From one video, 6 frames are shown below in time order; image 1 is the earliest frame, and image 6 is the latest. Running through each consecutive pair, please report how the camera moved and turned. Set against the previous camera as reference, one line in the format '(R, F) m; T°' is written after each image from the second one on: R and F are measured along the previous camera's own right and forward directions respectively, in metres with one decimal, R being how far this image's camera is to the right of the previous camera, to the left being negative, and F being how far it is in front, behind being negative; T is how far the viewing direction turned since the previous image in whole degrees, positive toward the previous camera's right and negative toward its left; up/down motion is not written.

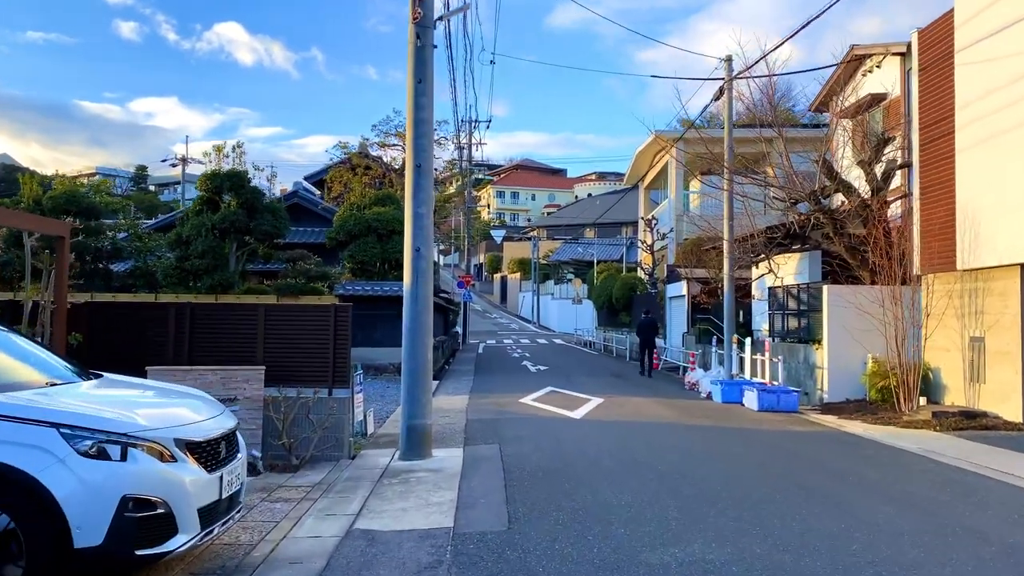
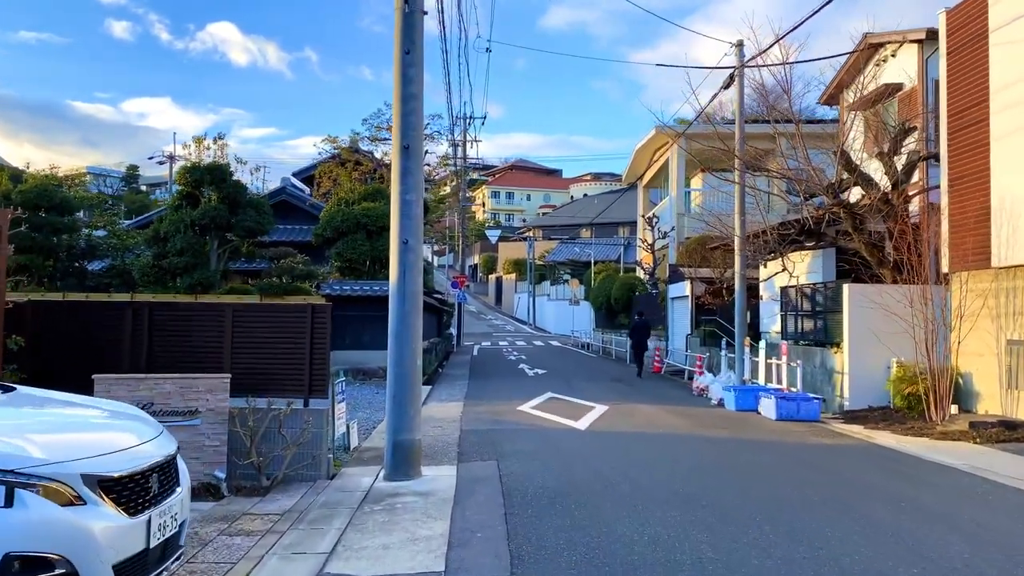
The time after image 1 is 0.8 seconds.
(-0.1, +1.0) m; 0°
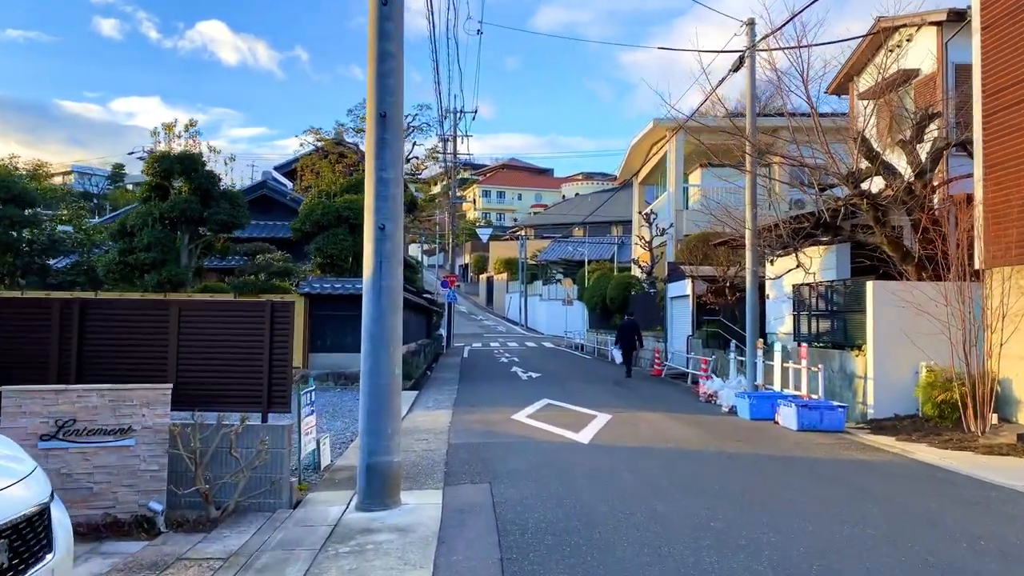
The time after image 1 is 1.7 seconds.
(0.0, +1.2) m; +1°
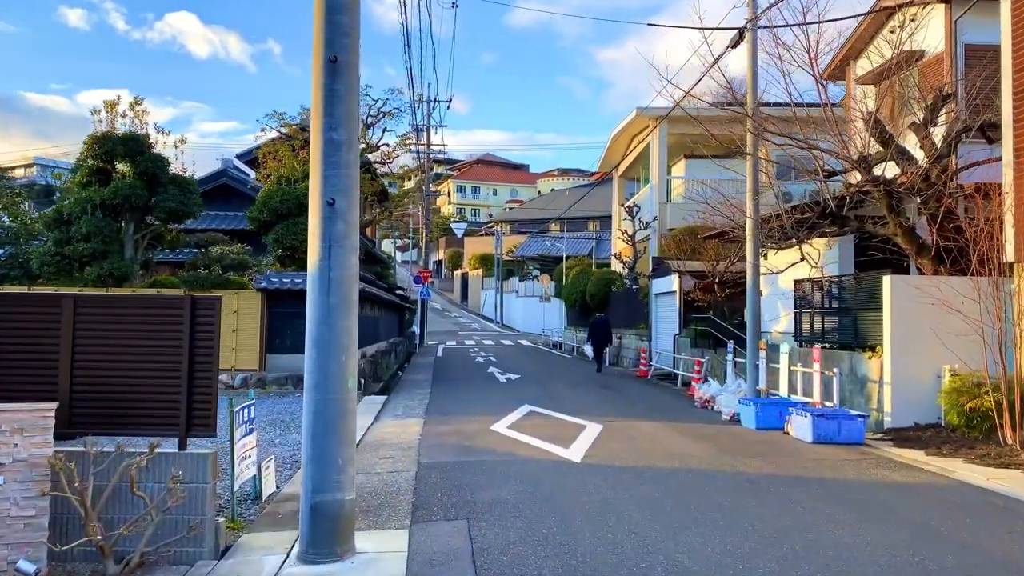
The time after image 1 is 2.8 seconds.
(-0.1, +1.3) m; +2°
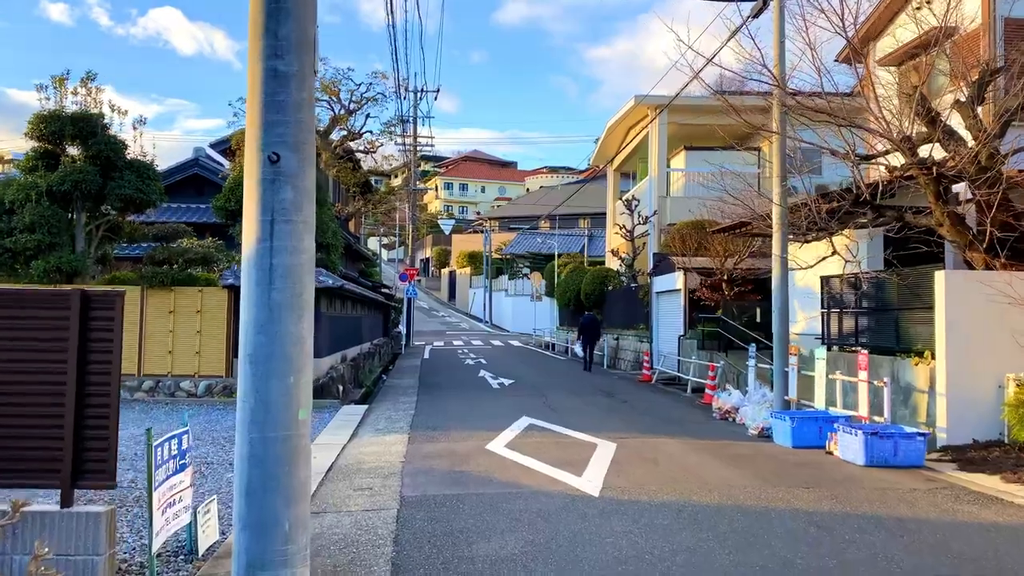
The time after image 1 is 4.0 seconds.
(-0.1, +1.5) m; +1°
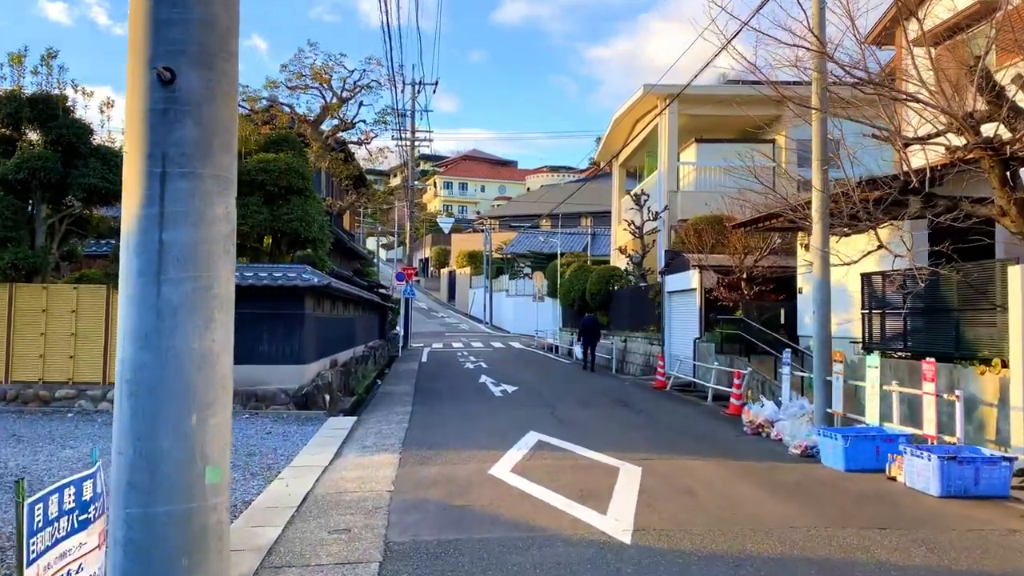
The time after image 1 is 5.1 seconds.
(-0.1, +1.3) m; 0°
